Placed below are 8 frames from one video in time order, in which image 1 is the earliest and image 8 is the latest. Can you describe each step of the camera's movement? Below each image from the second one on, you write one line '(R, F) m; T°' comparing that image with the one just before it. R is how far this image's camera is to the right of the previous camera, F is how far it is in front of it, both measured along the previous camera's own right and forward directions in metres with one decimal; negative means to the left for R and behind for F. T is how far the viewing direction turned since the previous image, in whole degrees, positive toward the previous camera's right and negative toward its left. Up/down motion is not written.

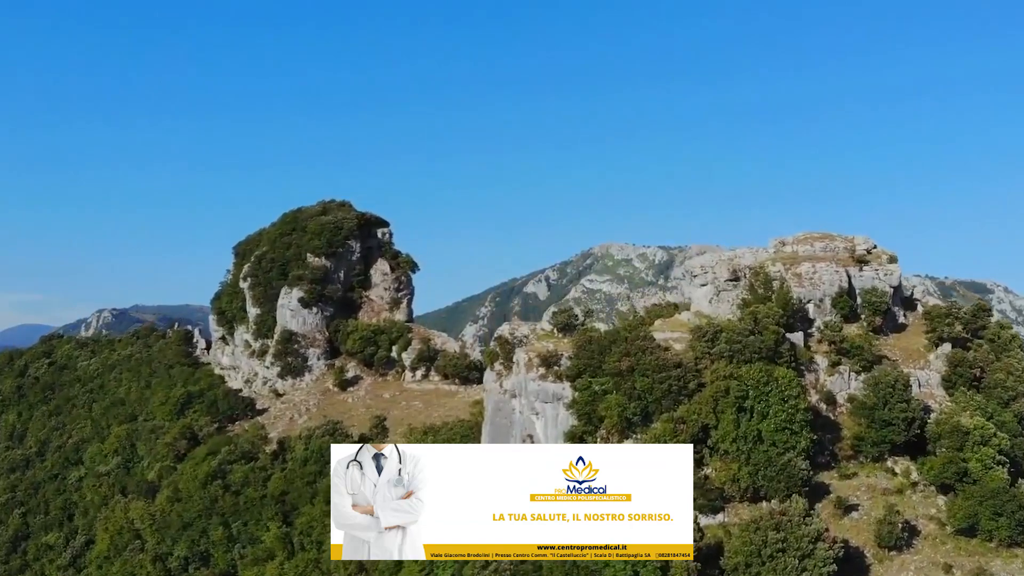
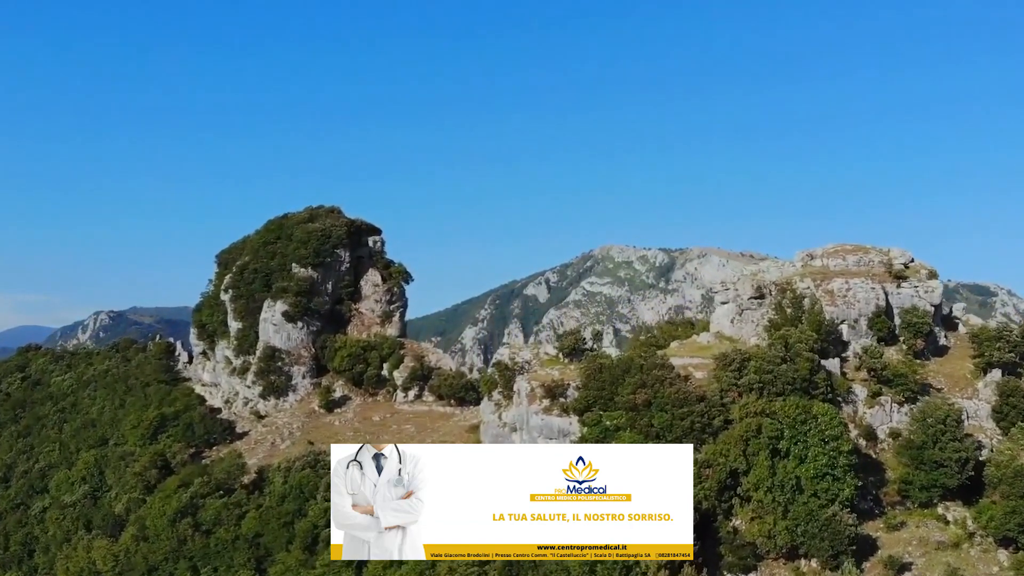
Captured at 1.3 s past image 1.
(0.0, +5.4) m; 0°
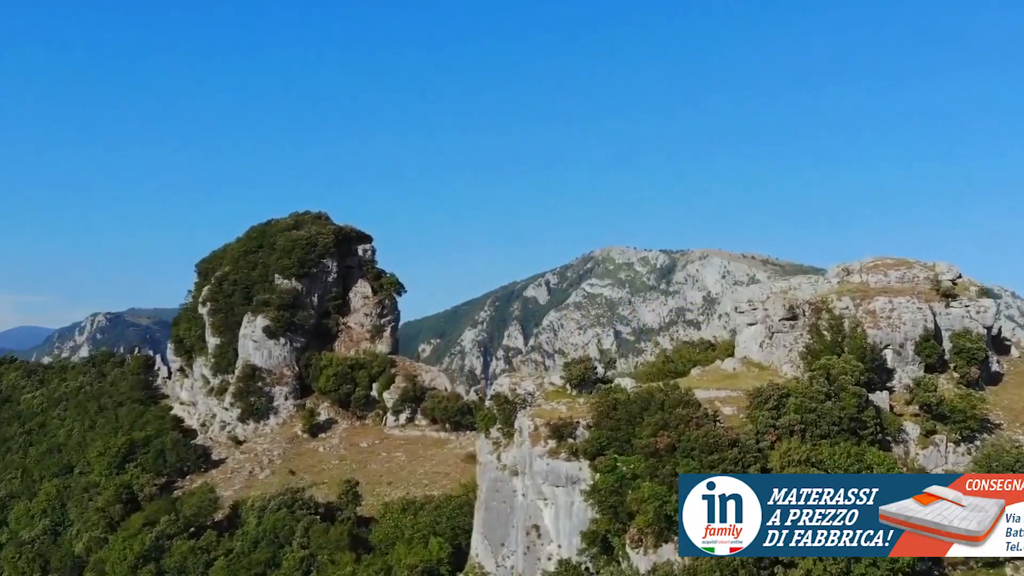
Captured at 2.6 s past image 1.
(0.0, +5.6) m; 0°
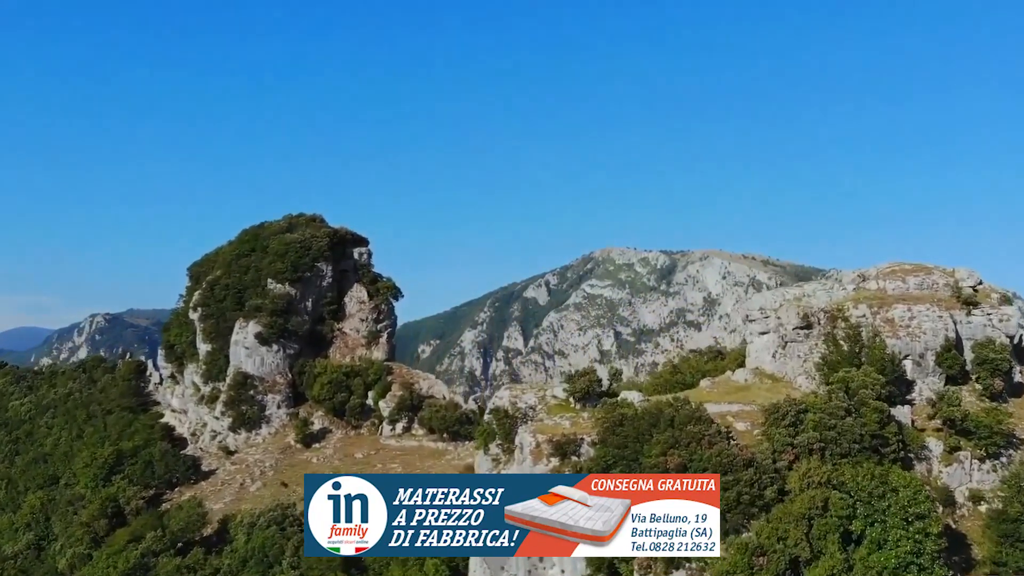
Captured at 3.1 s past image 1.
(0.0, +2.1) m; 0°
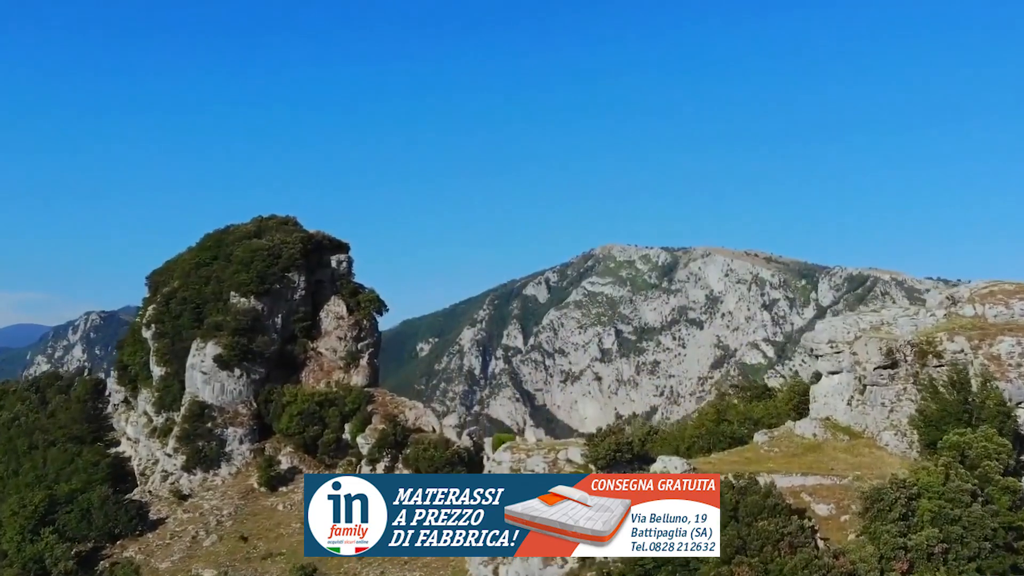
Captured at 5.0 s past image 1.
(-0.1, +9.0) m; 0°
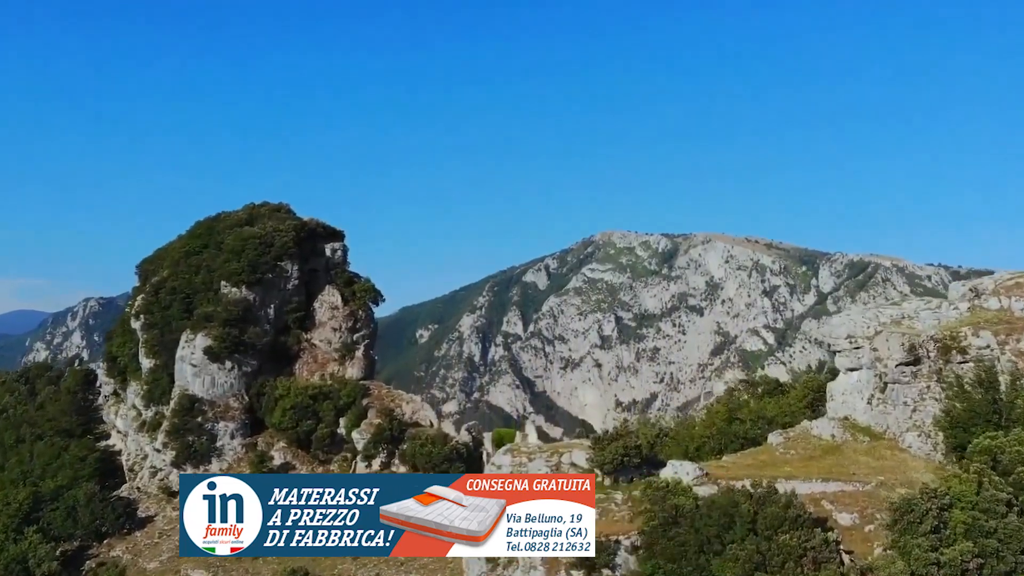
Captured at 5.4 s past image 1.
(0.0, +1.8) m; 0°
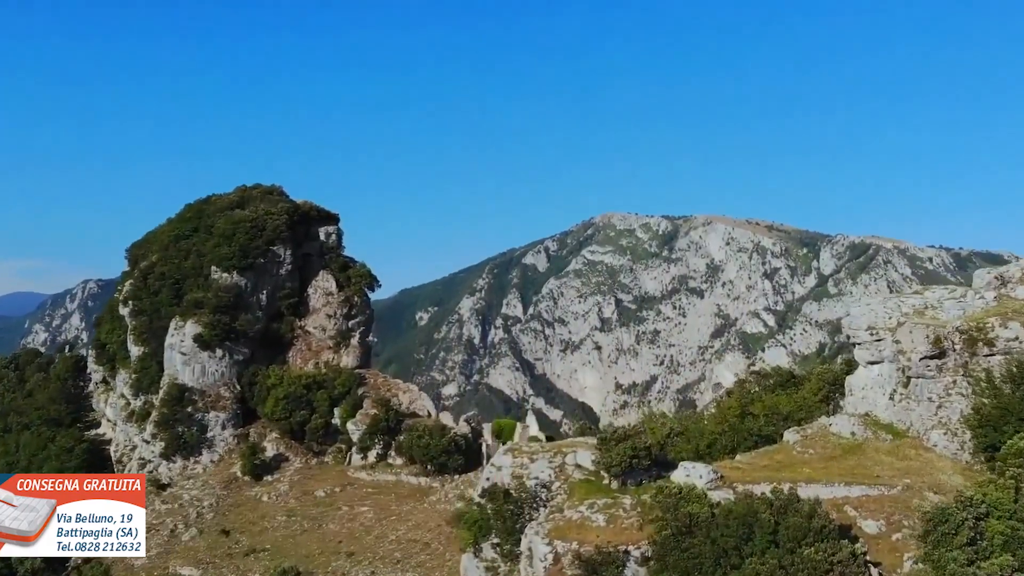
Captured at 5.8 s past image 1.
(0.0, +1.8) m; 0°
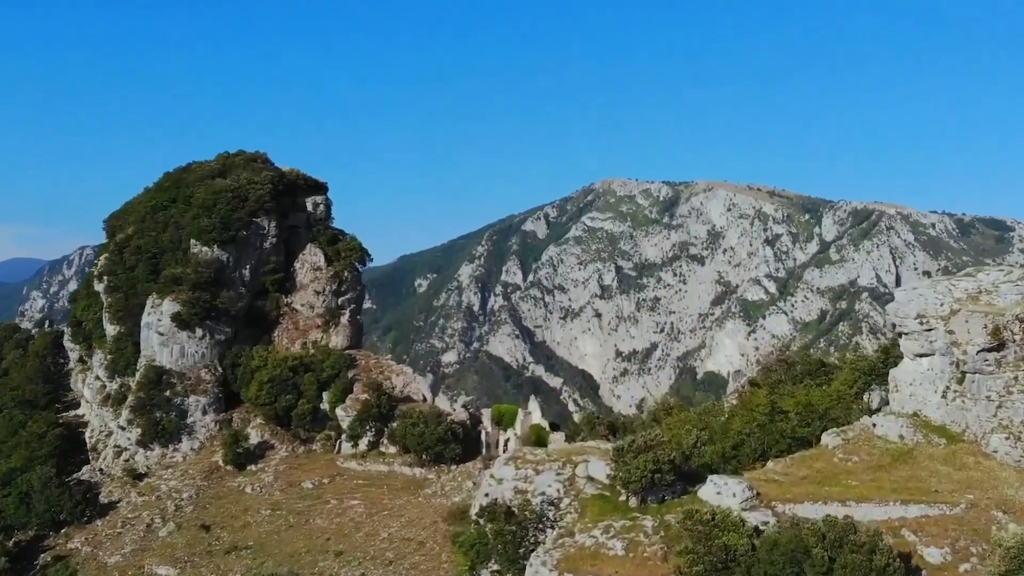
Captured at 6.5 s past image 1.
(-0.1, +3.6) m; 0°
